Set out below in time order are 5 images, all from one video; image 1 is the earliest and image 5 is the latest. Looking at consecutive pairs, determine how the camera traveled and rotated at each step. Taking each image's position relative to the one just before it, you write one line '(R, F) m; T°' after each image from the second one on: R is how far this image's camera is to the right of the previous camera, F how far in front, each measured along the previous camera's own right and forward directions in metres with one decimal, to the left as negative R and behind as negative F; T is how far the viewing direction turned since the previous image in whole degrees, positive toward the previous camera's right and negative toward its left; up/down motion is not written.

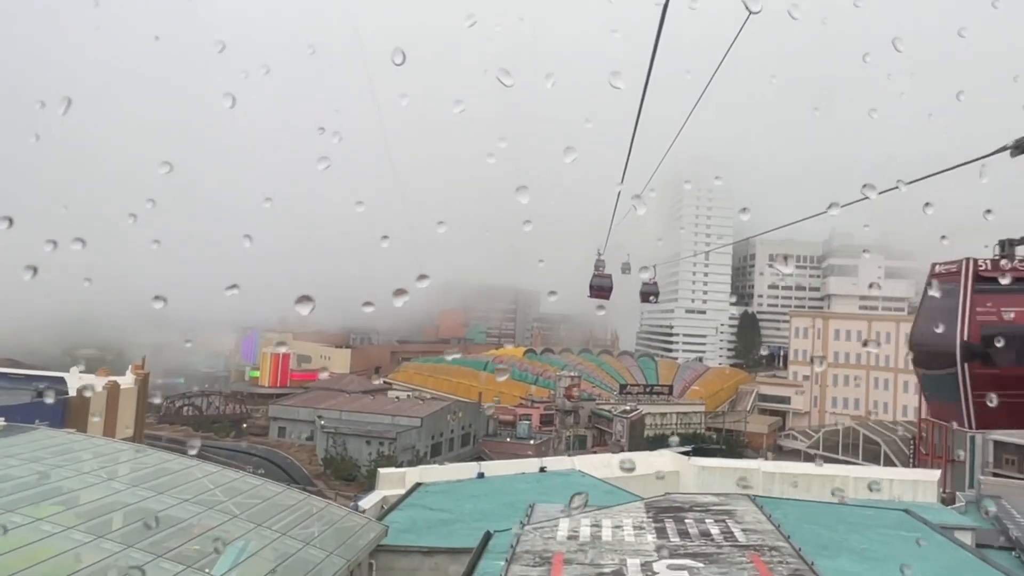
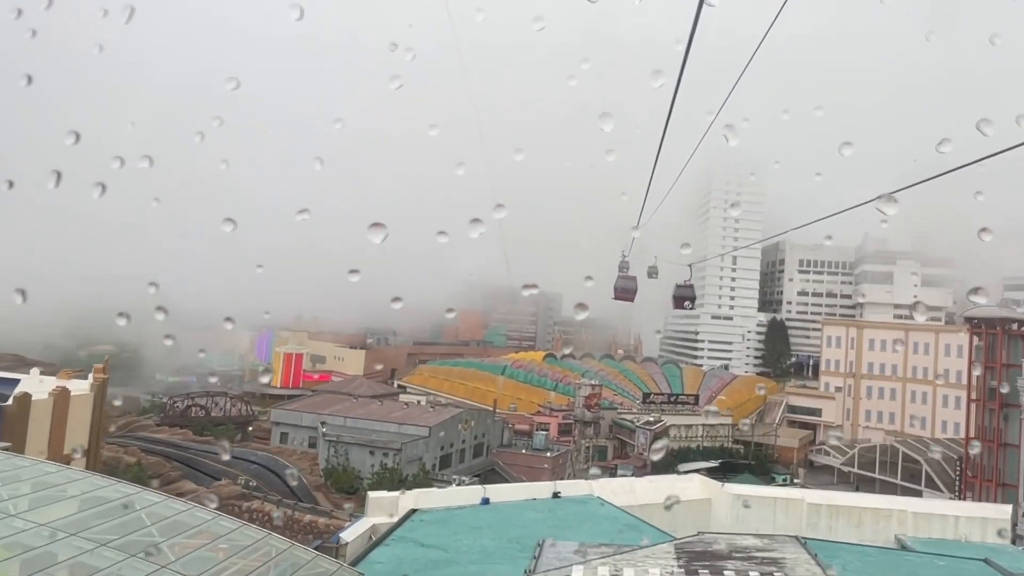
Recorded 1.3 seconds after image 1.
(+0.1, +0.7) m; -2°
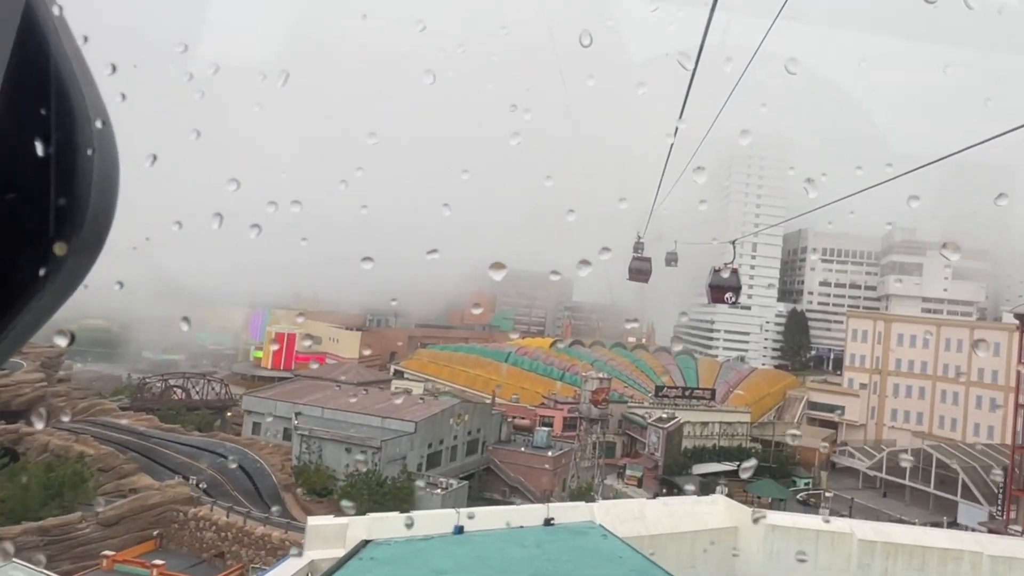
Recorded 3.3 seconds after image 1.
(+0.2, +1.1) m; -1°
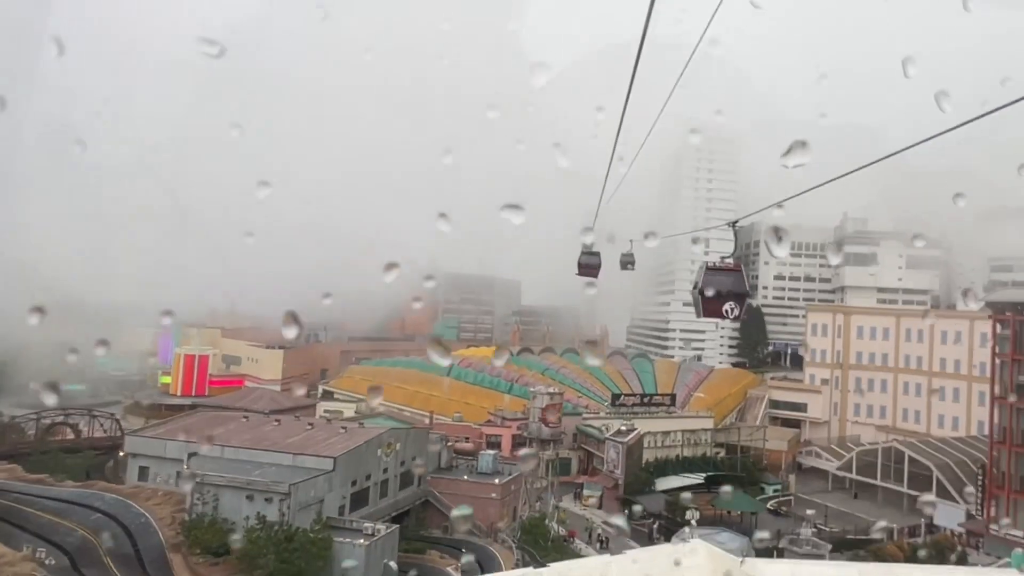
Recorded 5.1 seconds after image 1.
(+0.3, +1.3) m; +4°
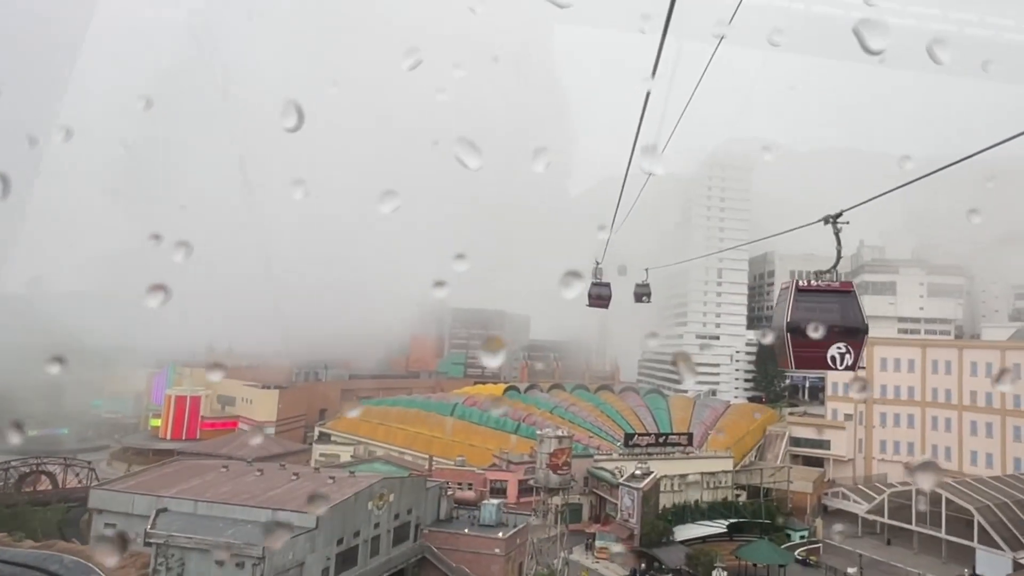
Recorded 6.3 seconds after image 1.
(+0.1, +0.6) m; -1°
